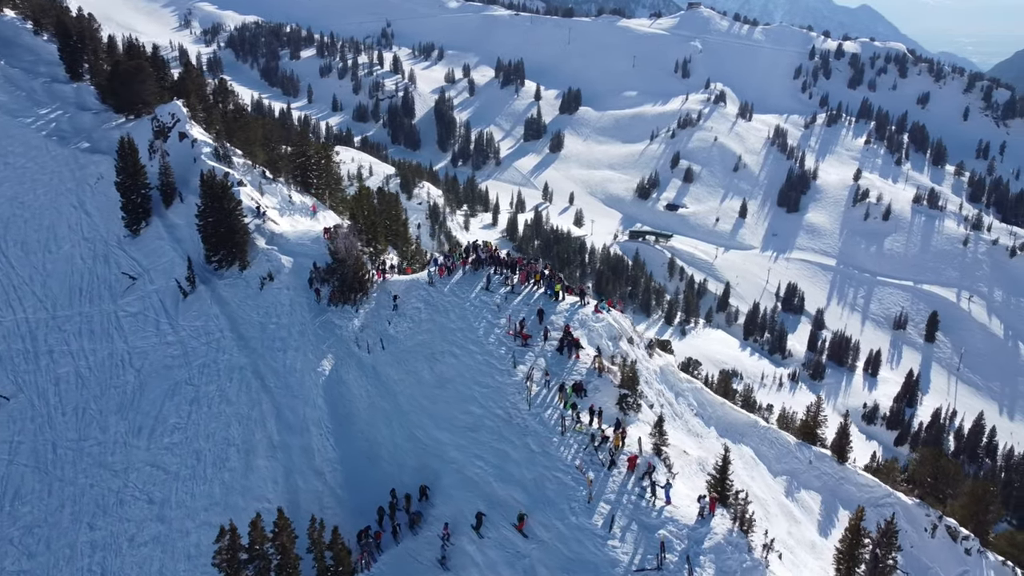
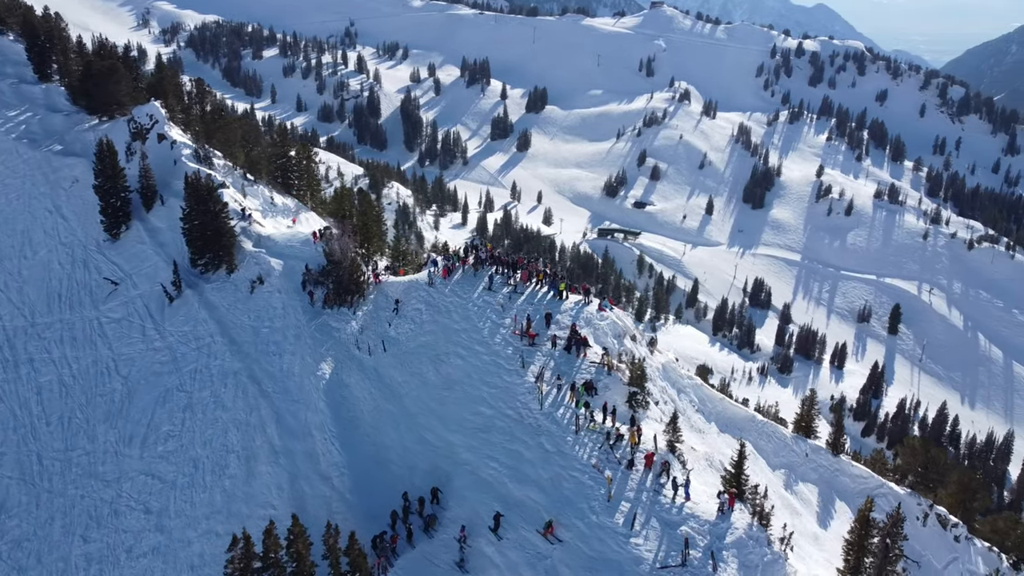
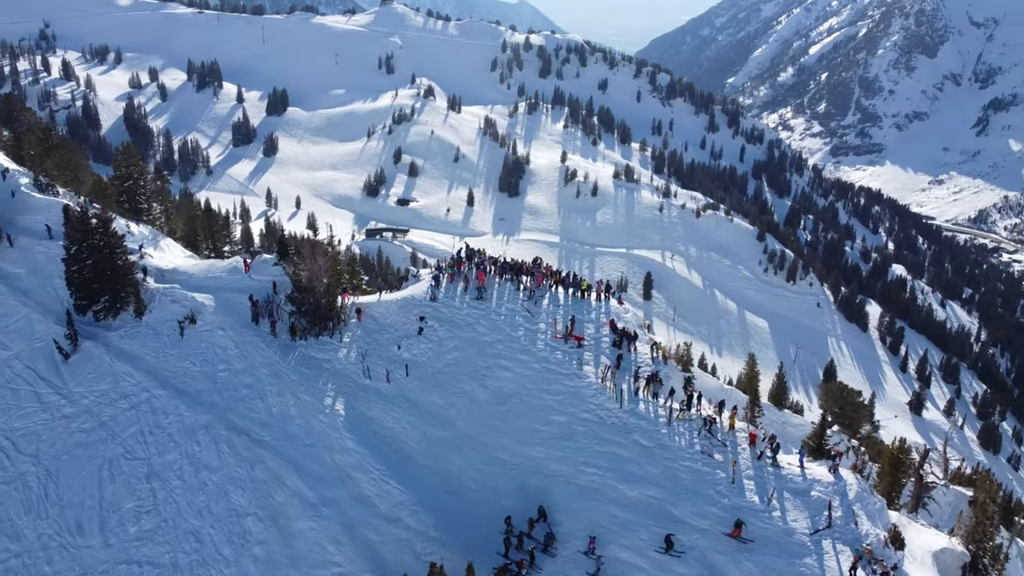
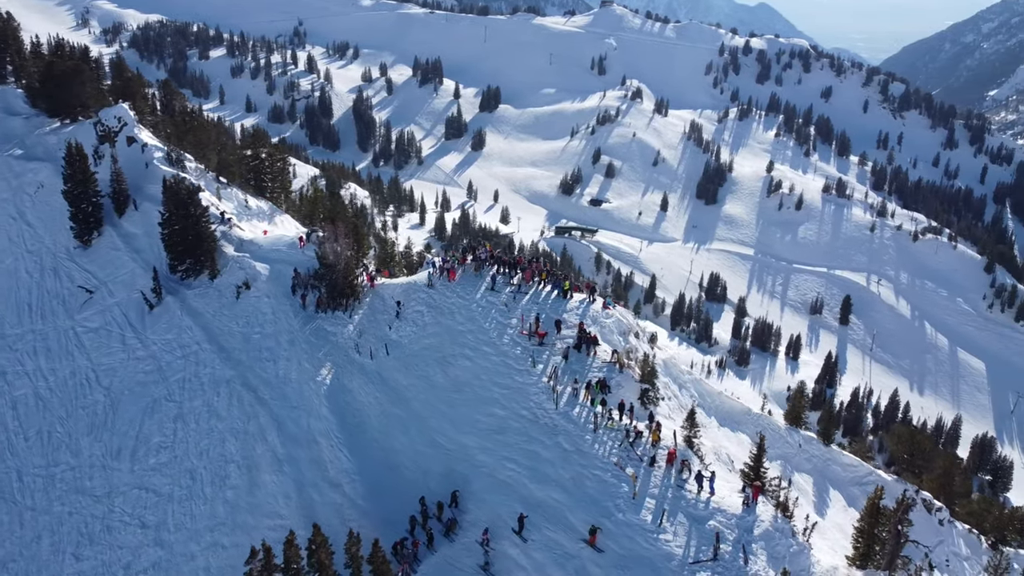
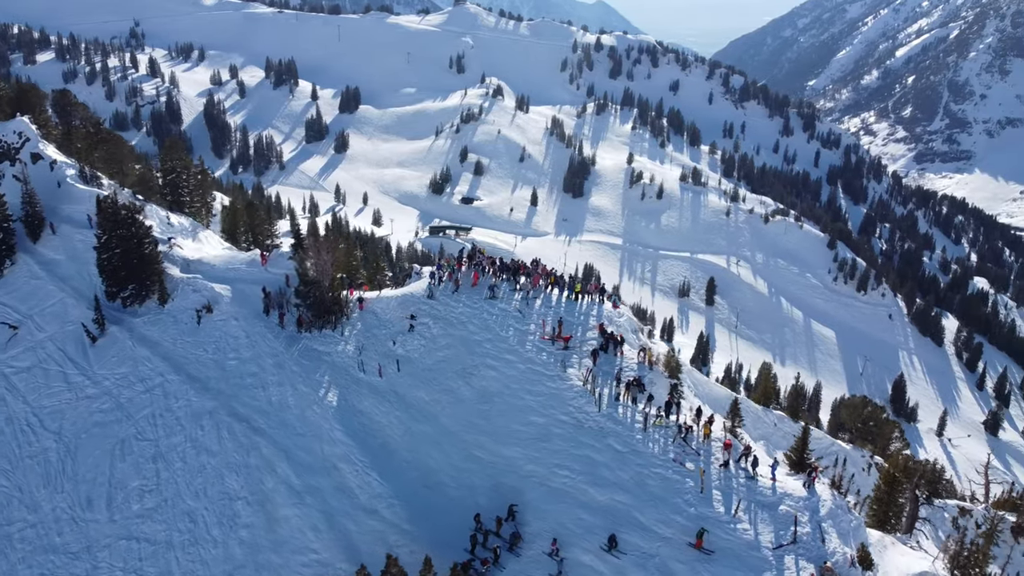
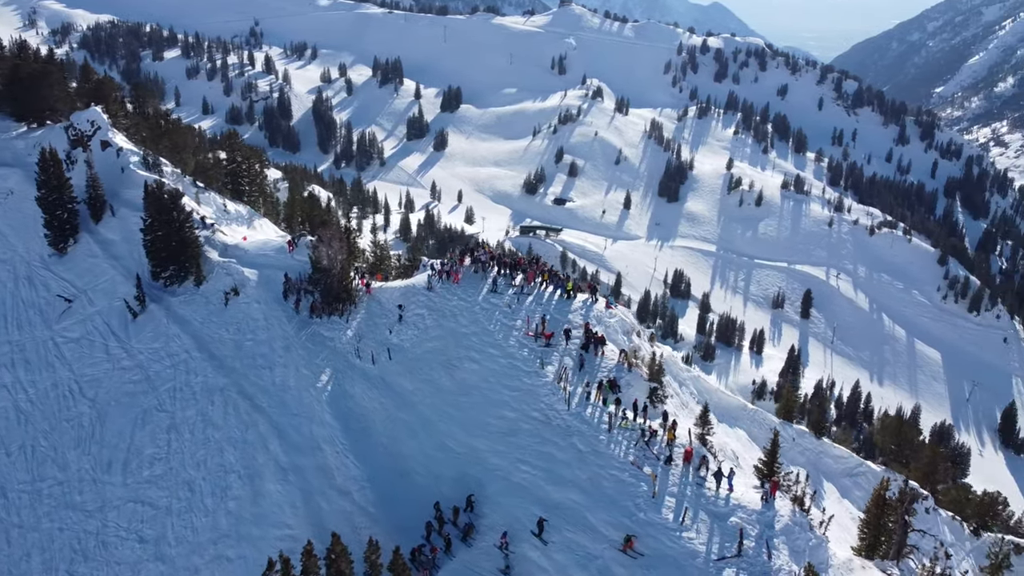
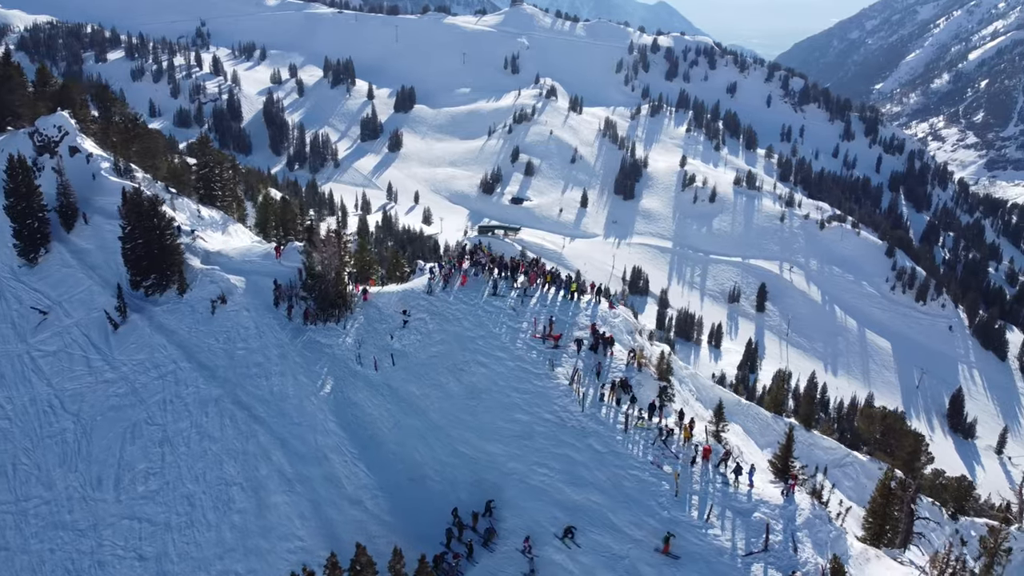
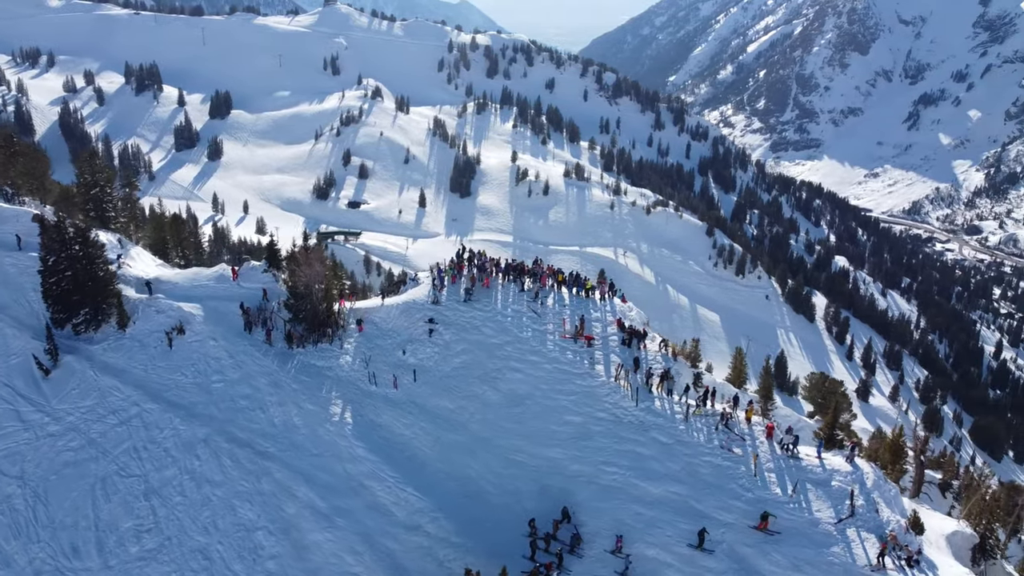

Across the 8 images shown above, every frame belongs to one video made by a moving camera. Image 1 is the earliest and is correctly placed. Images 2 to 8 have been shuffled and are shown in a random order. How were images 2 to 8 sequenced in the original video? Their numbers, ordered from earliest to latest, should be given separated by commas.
2, 4, 6, 7, 5, 3, 8
